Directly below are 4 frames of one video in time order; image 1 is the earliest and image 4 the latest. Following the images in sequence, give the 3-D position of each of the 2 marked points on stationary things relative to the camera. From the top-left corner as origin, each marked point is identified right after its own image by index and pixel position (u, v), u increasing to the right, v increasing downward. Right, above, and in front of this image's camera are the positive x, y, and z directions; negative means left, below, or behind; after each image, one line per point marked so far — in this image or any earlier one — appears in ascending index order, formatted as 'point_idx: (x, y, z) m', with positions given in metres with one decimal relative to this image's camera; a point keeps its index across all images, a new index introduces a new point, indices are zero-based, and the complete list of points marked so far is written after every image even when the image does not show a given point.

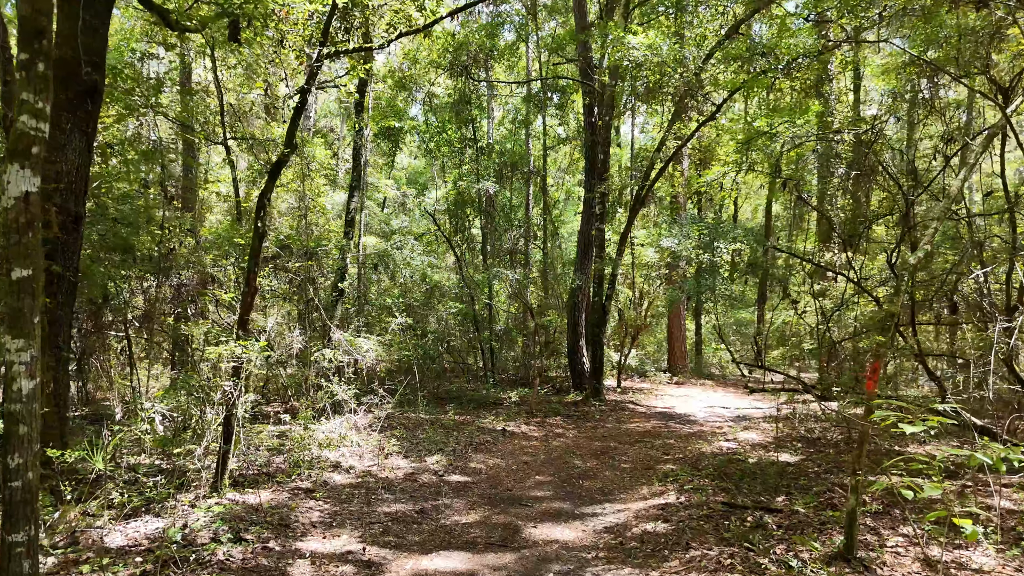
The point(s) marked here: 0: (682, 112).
0: (+2.3, +2.4, +10.0) m
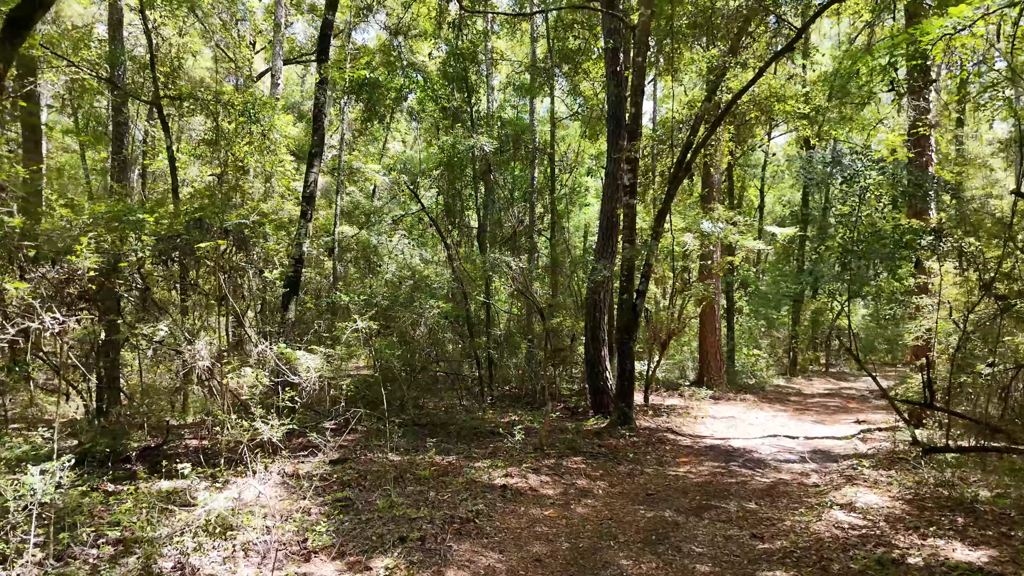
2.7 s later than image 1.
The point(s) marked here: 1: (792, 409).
0: (+2.4, +2.5, +7.6) m
1: (+4.4, -1.9, +11.4) m
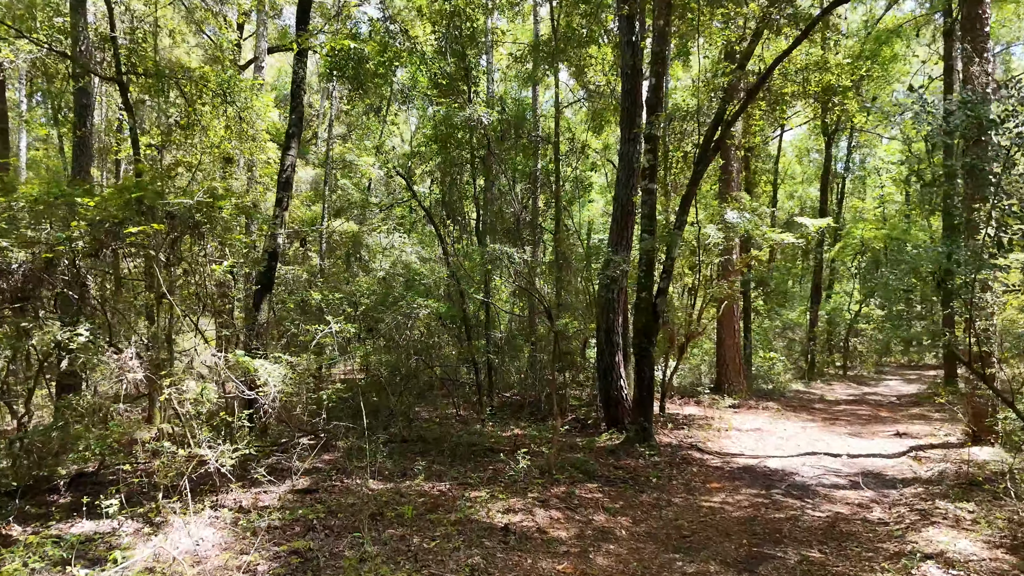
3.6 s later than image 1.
0: (+2.4, +2.5, +6.7) m
1: (+4.4, -1.9, +10.4) m
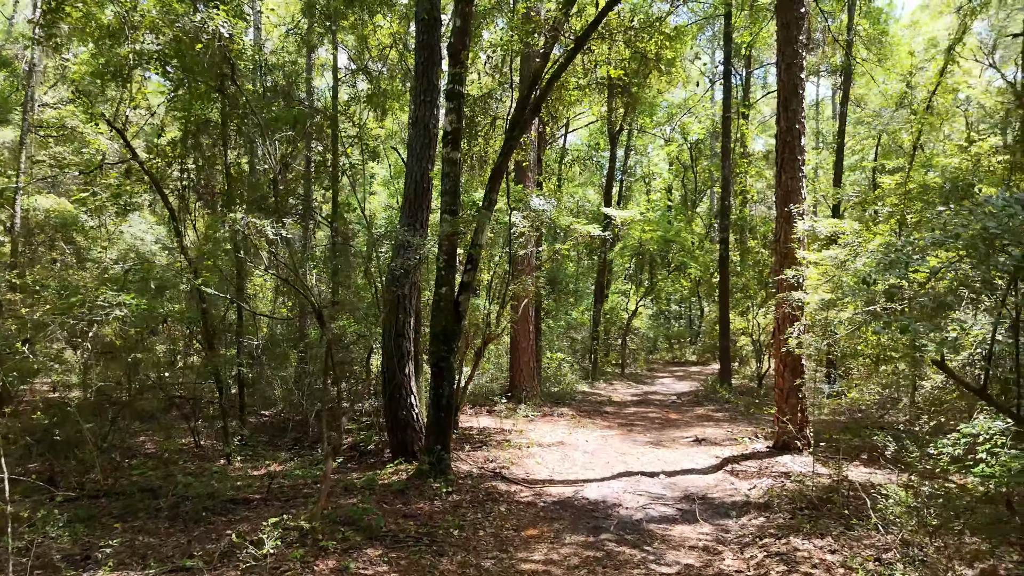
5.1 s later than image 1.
0: (+0.6, +2.5, +5.7) m
1: (+1.4, -1.8, +9.8) m
